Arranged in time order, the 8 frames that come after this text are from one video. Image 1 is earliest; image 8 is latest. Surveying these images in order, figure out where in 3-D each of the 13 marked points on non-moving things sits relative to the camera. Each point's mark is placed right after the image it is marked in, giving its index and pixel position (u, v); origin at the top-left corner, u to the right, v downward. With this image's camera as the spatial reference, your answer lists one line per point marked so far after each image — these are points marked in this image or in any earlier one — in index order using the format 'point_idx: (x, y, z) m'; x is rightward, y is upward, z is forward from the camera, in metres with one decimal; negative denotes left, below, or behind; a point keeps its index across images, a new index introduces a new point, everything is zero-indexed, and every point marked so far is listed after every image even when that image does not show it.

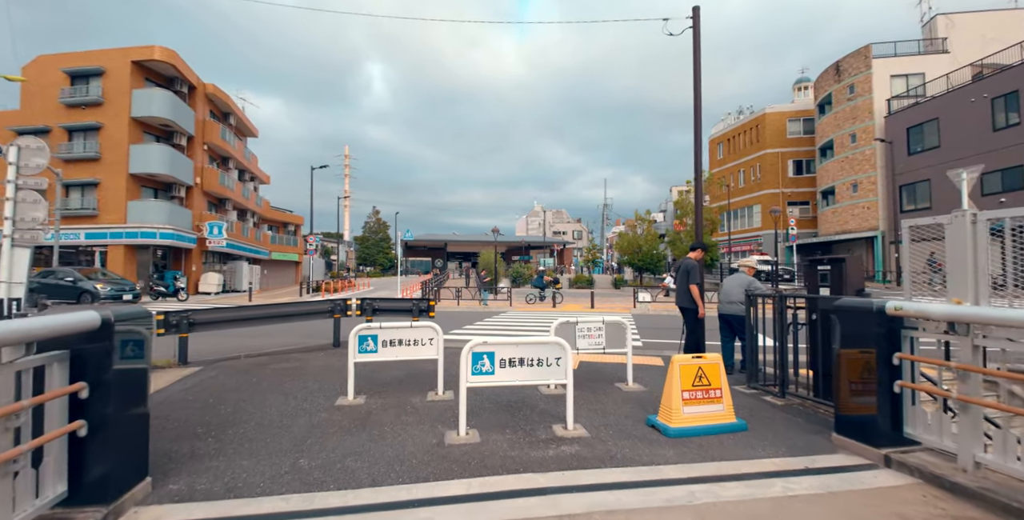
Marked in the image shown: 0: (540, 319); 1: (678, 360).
0: (+1.0, -2.4, +17.4) m
1: (+2.0, -1.2, +5.4) m
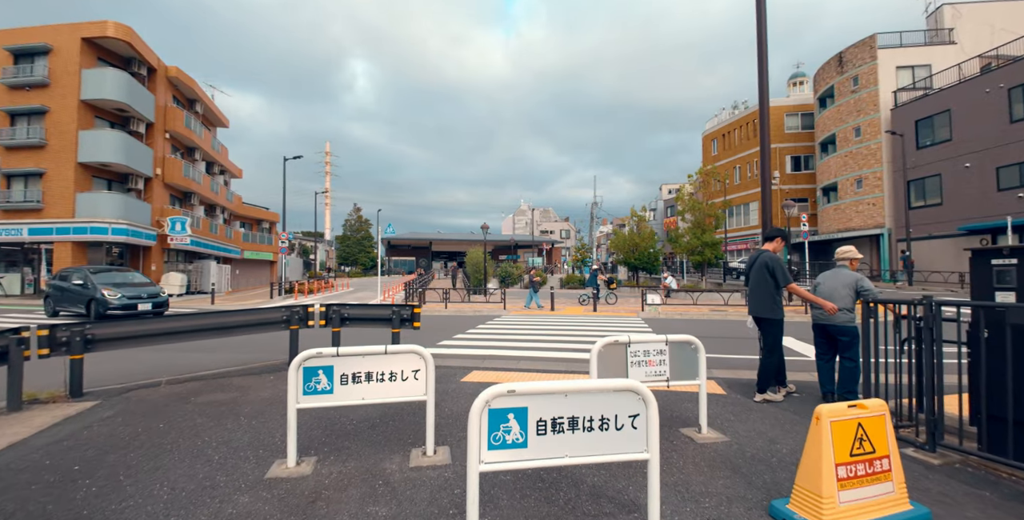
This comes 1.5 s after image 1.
0: (+0.9, -2.3, +15.3) m
1: (+2.3, -1.1, +3.2) m
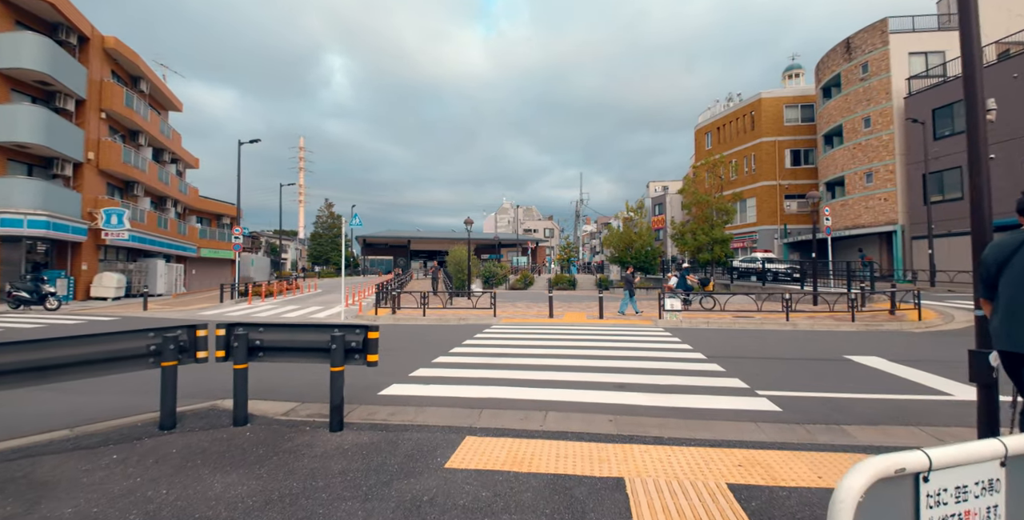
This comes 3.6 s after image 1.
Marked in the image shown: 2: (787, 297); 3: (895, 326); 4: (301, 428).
0: (+0.7, -2.2, +12.3) m
1: (+2.7, -1.1, +0.3) m
2: (+8.6, -1.2, +13.7) m
3: (+11.1, -1.9, +12.7) m
4: (-2.4, -1.9, +5.0) m
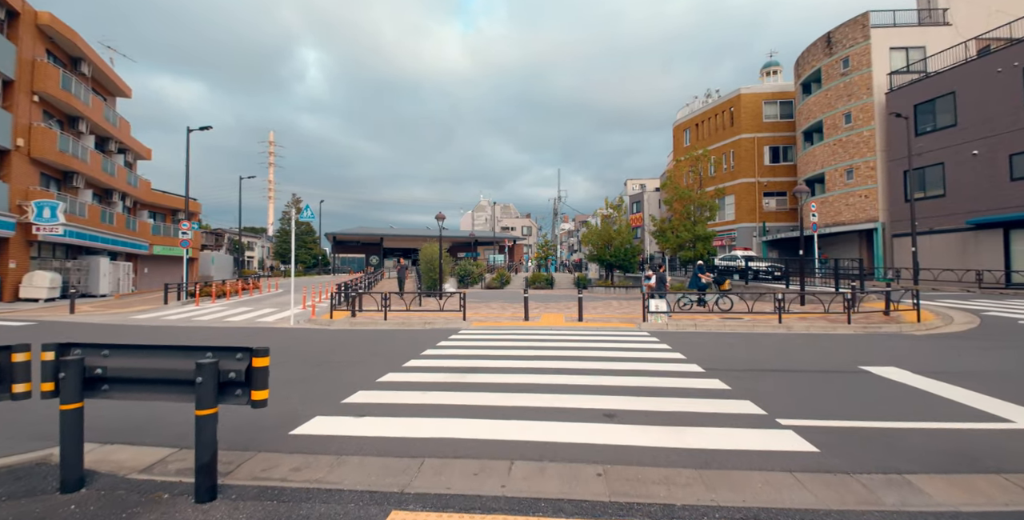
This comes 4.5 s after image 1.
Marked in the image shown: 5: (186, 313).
0: (0.0, -2.1, +10.9) m
1: (+2.5, -1.0, -1.0) m
2: (+7.8, -1.1, +12.7) m
3: (+10.3, -1.8, +11.8) m
4: (-2.8, -1.9, +3.5) m
5: (-13.9, -2.3, +18.6) m
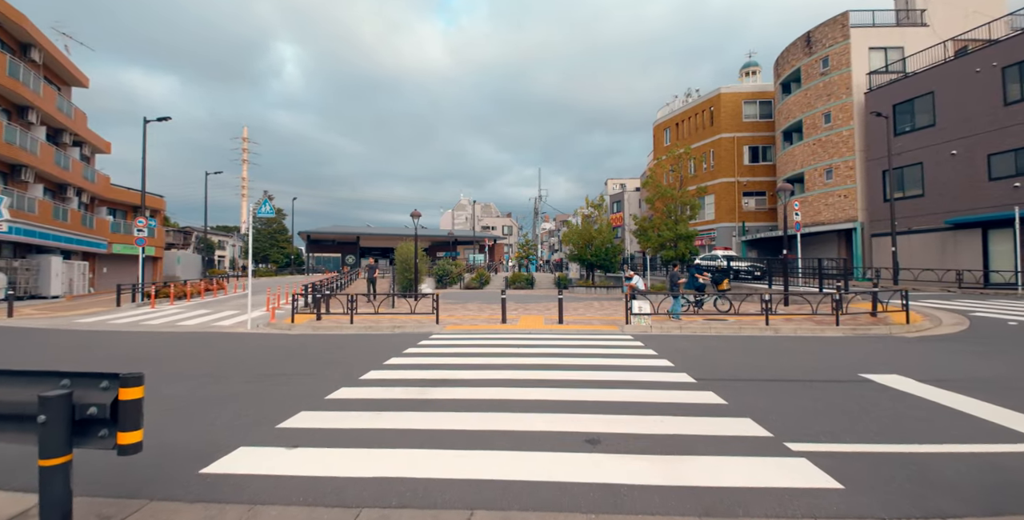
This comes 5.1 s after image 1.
0: (-0.6, -2.1, +10.1) m
1: (+2.5, -1.0, -1.7) m
2: (+7.1, -1.1, +12.2) m
3: (+9.7, -1.8, +11.4) m
4: (-3.1, -1.9, +2.6) m
5: (-14.8, -2.2, +17.2) m
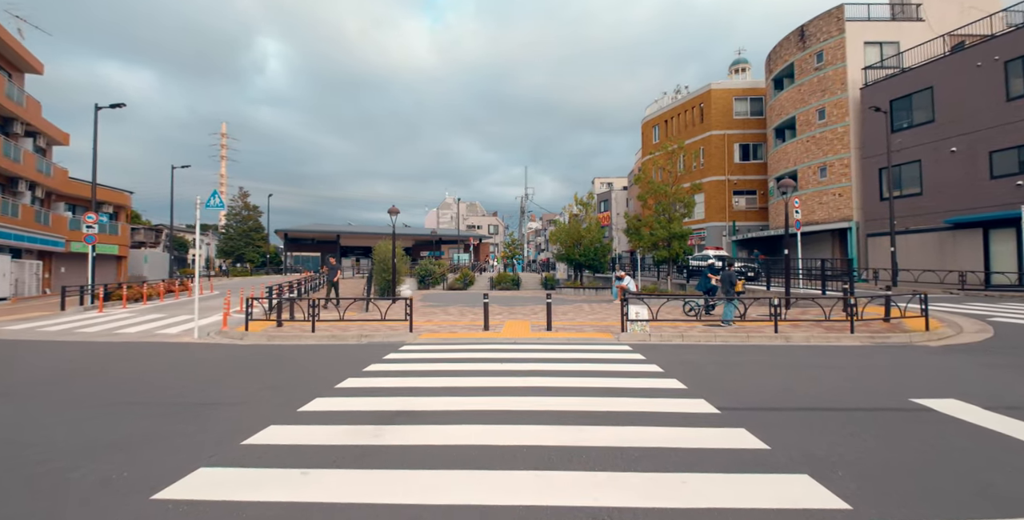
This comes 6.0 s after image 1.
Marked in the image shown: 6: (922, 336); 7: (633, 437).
0: (-0.9, -2.1, +8.7) m
1: (+2.5, -1.0, -2.9) m
2: (+6.7, -1.1, +11.1) m
3: (+9.3, -1.8, +10.4) m
4: (-3.2, -1.9, +1.2) m
5: (-15.3, -2.2, +15.5) m
6: (+9.7, -1.8, +10.4) m
7: (+1.2, -1.8, +4.5) m
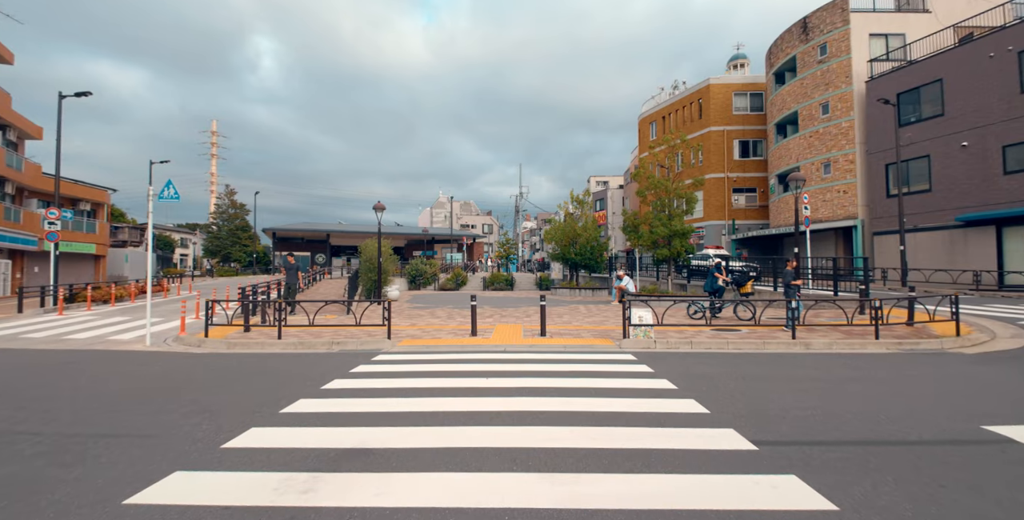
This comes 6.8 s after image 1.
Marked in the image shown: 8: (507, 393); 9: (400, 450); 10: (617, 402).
0: (-1.2, -2.1, +7.6) m
1: (+2.4, -1.0, -4.0) m
2: (+6.4, -1.0, +10.1) m
3: (+9.1, -1.8, +9.4) m
4: (-3.3, -1.8, 0.0) m
5: (-15.6, -2.2, +14.2) m
6: (+9.5, -1.8, +9.5) m
7: (+1.0, -1.8, +3.4) m
8: (0.0, -1.9, +6.1) m
9: (-1.0, -1.9, +4.2) m
10: (+1.3, -1.8, +5.5) m
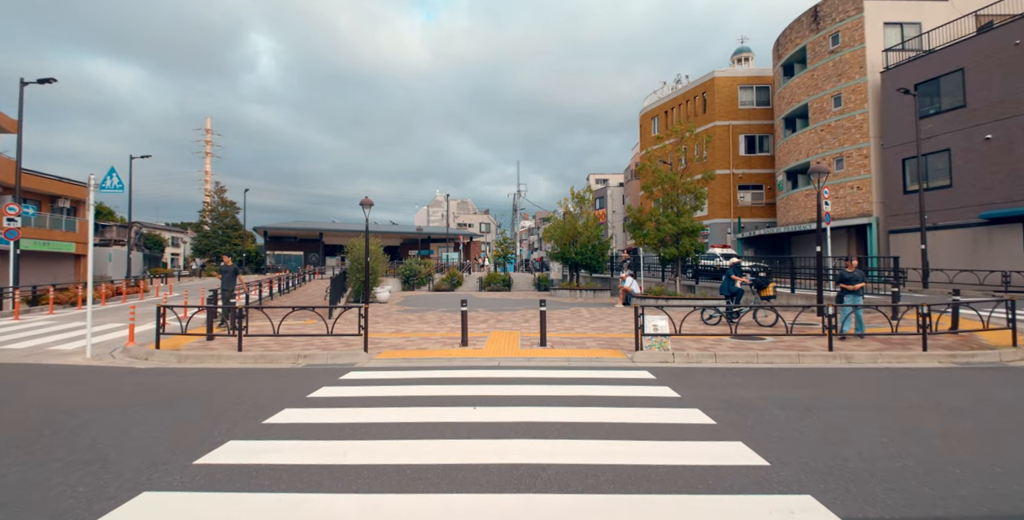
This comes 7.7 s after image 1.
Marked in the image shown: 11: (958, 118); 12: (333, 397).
0: (-1.2, -2.1, +6.4) m
1: (+2.4, -1.0, -5.2) m
2: (+6.3, -1.0, +8.9) m
3: (+9.0, -1.8, +8.2) m
4: (-3.4, -1.8, -1.2) m
5: (-15.7, -2.2, +12.9) m
6: (+9.4, -1.8, +8.2) m
7: (+1.0, -1.8, +2.1) m
8: (-0.1, -1.9, +4.8) m
9: (-1.1, -1.9, +2.9) m
10: (+1.2, -1.8, +4.2) m
11: (+19.9, +6.3, +19.6) m
12: (-2.6, -2.0, +6.5) m
